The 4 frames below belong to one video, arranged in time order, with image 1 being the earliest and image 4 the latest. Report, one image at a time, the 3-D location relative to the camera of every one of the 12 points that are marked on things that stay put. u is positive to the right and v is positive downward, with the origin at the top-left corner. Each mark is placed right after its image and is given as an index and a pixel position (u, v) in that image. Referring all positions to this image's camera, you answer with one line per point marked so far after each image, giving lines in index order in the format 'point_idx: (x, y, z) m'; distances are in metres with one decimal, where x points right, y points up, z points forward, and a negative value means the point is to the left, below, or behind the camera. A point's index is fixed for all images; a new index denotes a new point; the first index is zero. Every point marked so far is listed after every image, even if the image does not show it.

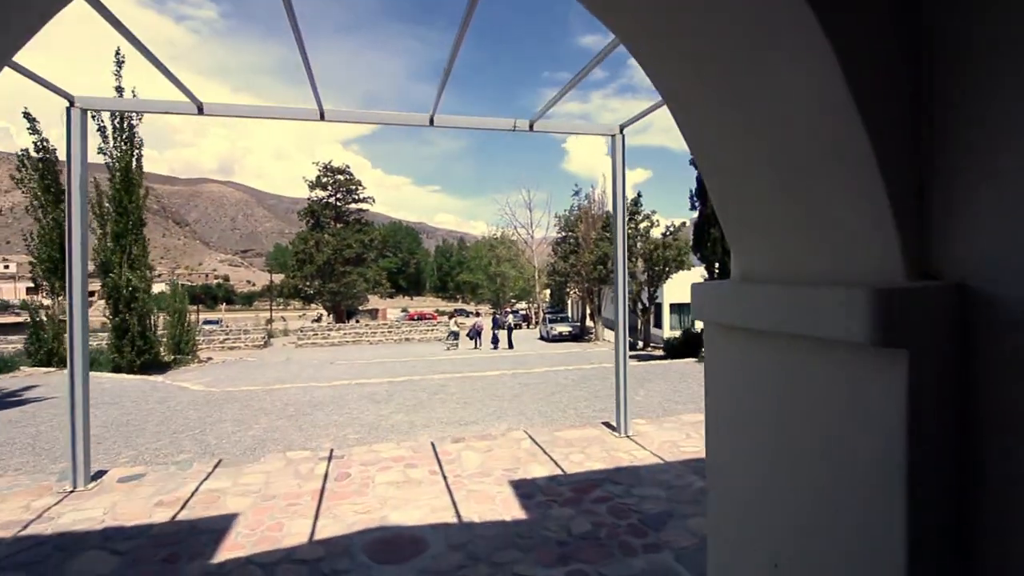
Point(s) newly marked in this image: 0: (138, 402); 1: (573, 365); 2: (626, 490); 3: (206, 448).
0: (-7.3, -2.2, +10.5) m
1: (+1.6, -2.0, +14.4) m
2: (+0.9, -1.5, +4.0) m
3: (-4.0, -2.1, +7.0) m
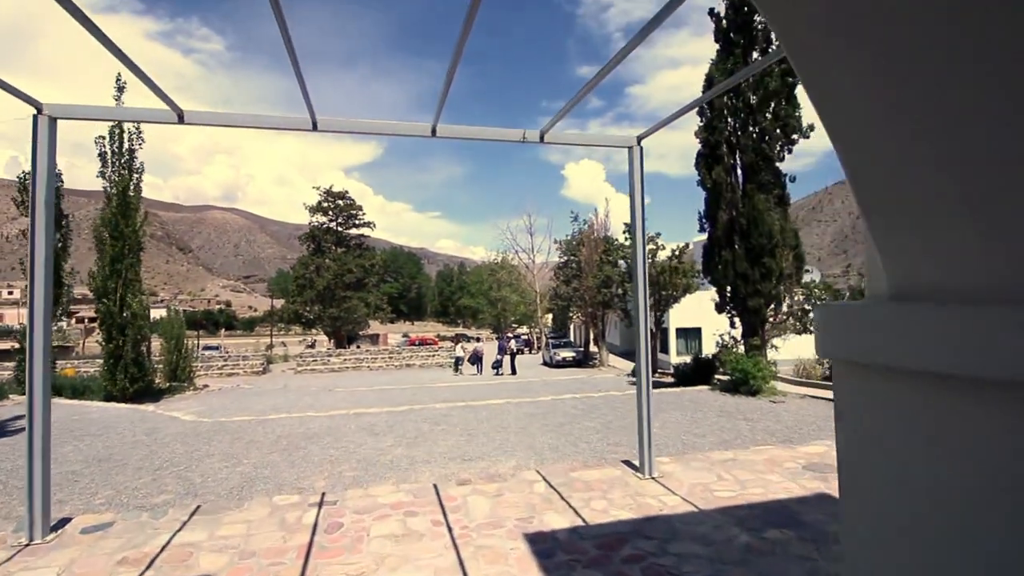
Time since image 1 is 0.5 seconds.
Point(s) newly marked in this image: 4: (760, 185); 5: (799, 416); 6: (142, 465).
0: (-7.2, -2.7, +10.0) m
1: (+1.8, -2.7, +13.8) m
2: (+1.0, -1.7, +3.5) m
3: (-3.8, -2.4, +6.4) m
4: (+5.8, +2.4, +12.8) m
5: (+5.5, -2.5, +10.4) m
6: (-5.2, -2.5, +7.6) m
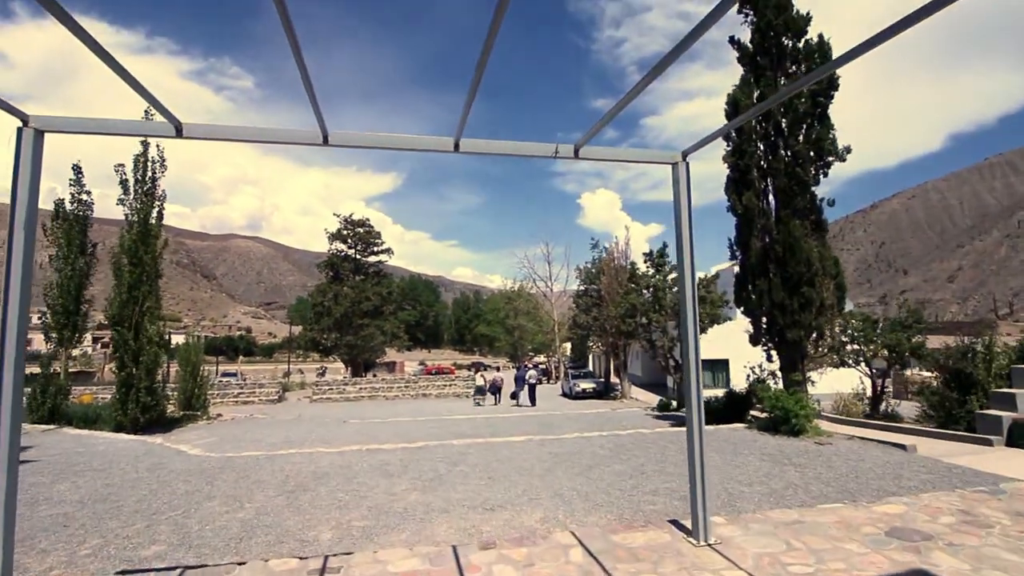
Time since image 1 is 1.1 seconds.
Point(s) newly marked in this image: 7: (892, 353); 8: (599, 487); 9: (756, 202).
0: (-6.8, -3.2, +9.5) m
1: (+2.3, -3.4, +13.0) m
2: (+1.2, -1.8, +2.8) m
3: (-3.6, -2.7, +5.9) m
4: (+6.4, +1.7, +12.2) m
5: (+5.9, -3.1, +9.5) m
6: (-4.9, -2.9, +7.1) m
7: (+11.7, -2.0, +16.6) m
8: (+1.2, -2.7, +7.3) m
9: (+5.7, +2.0, +12.6) m
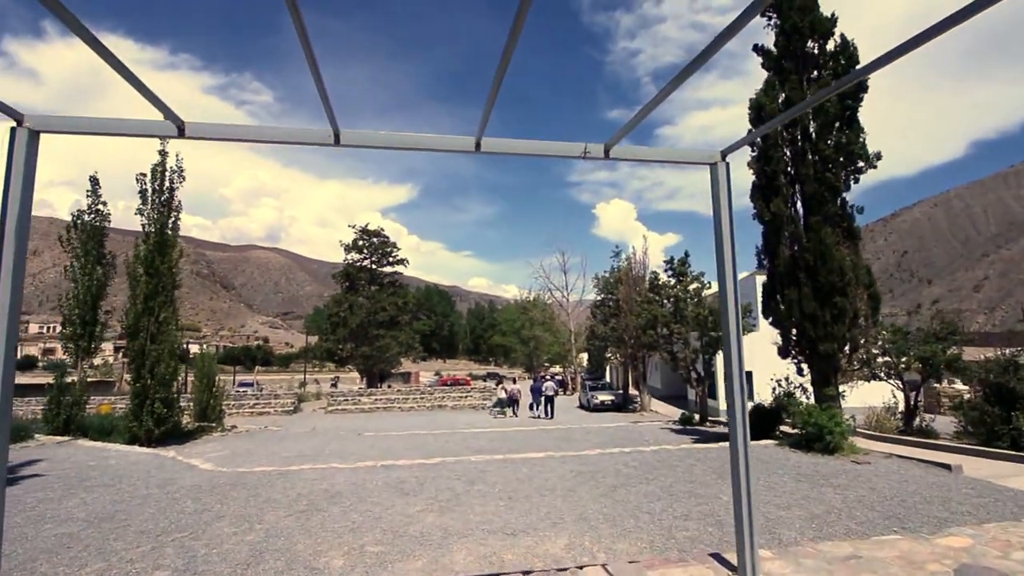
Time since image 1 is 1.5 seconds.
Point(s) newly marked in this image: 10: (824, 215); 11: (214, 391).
0: (-6.5, -3.3, +9.2) m
1: (+2.7, -3.6, +12.5) m
2: (+1.3, -1.9, +2.4) m
3: (-3.3, -2.8, +5.6) m
4: (+6.8, +1.5, +11.7) m
5: (+6.3, -3.2, +8.9) m
6: (-4.6, -3.0, +6.8) m
7: (+12.2, -2.3, +15.8) m
8: (+1.4, -2.8, +6.9) m
9: (+6.1, +1.8, +12.1) m
10: (+6.8, +1.6, +11.7) m
11: (-10.7, -3.7, +19.3) m
